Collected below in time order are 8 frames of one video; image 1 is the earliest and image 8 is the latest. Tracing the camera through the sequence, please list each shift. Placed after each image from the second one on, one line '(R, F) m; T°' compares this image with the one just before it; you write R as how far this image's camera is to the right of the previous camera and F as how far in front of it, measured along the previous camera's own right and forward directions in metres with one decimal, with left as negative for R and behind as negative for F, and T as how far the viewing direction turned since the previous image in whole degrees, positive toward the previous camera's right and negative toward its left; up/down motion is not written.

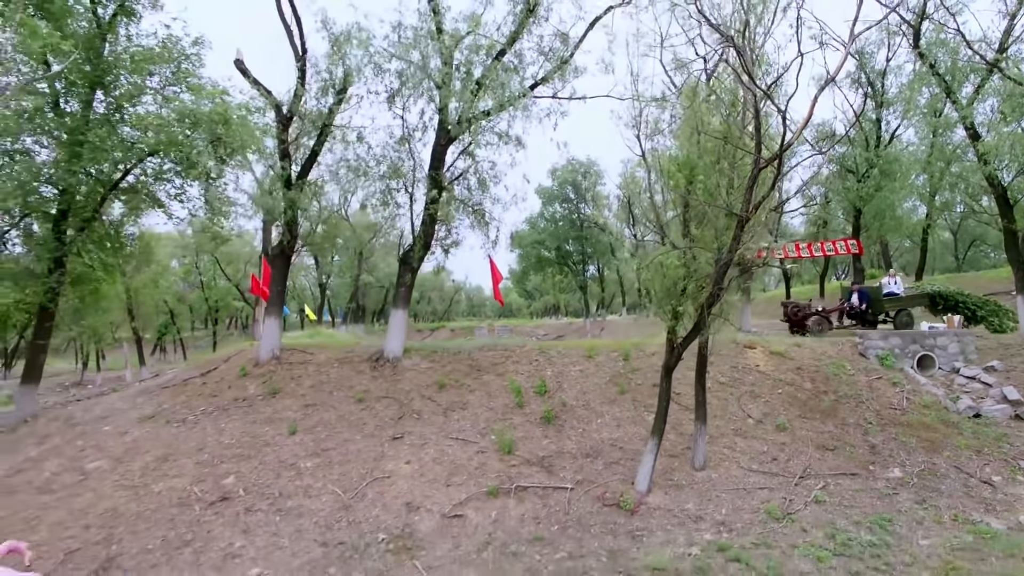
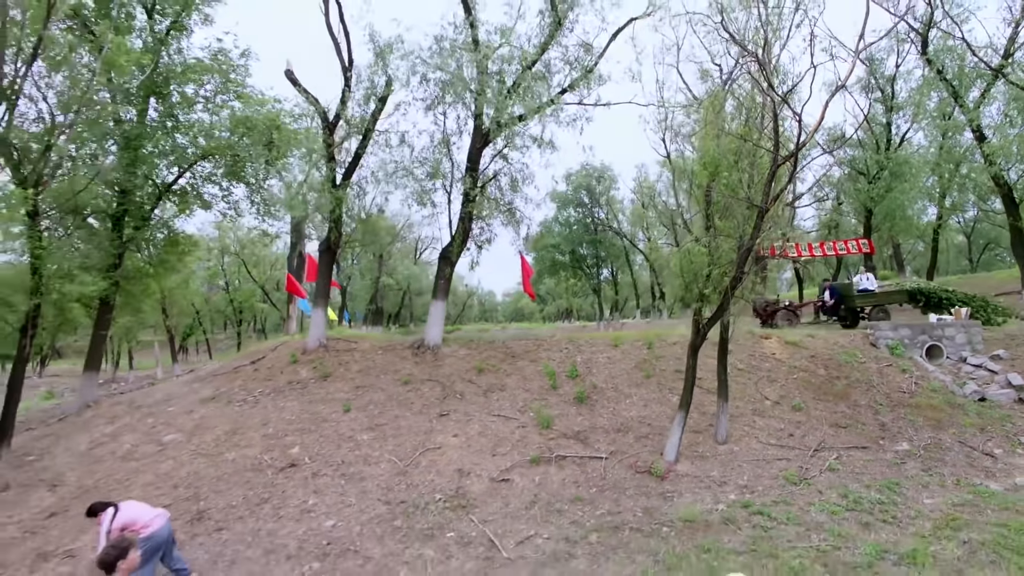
(-0.5, -0.9) m; -1°
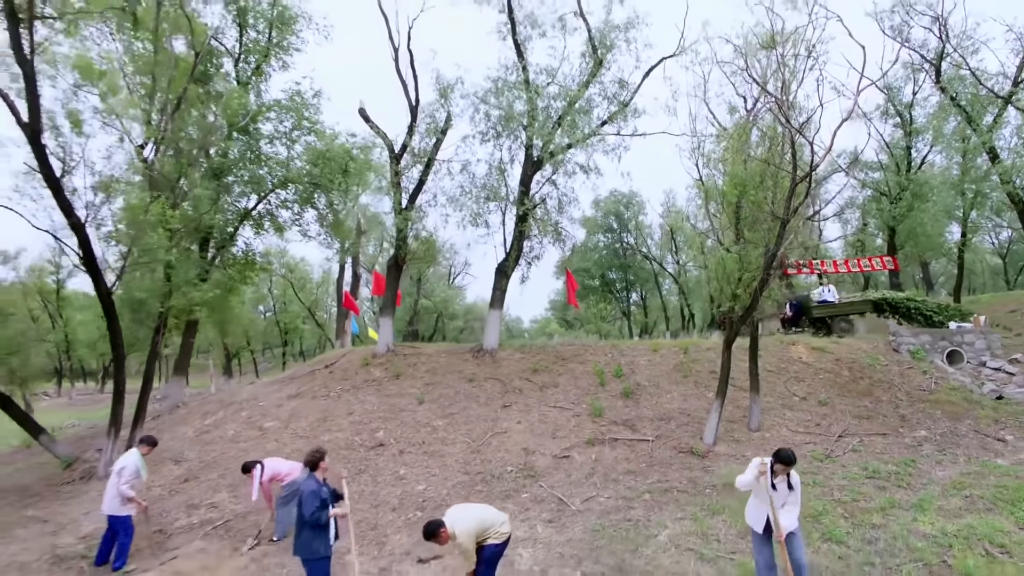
(-0.6, -1.6) m; -2°
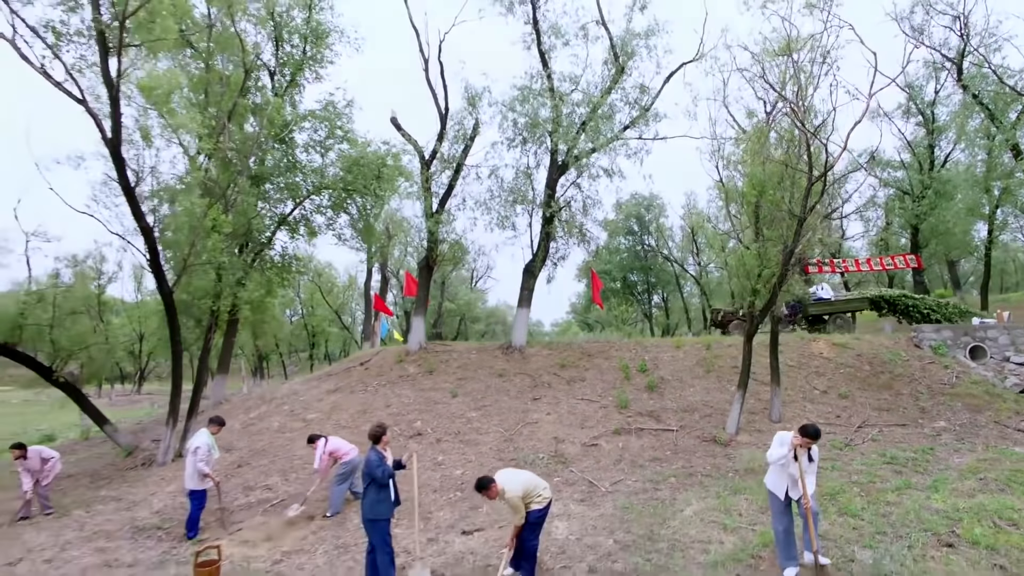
(-0.2, -0.6) m; -2°
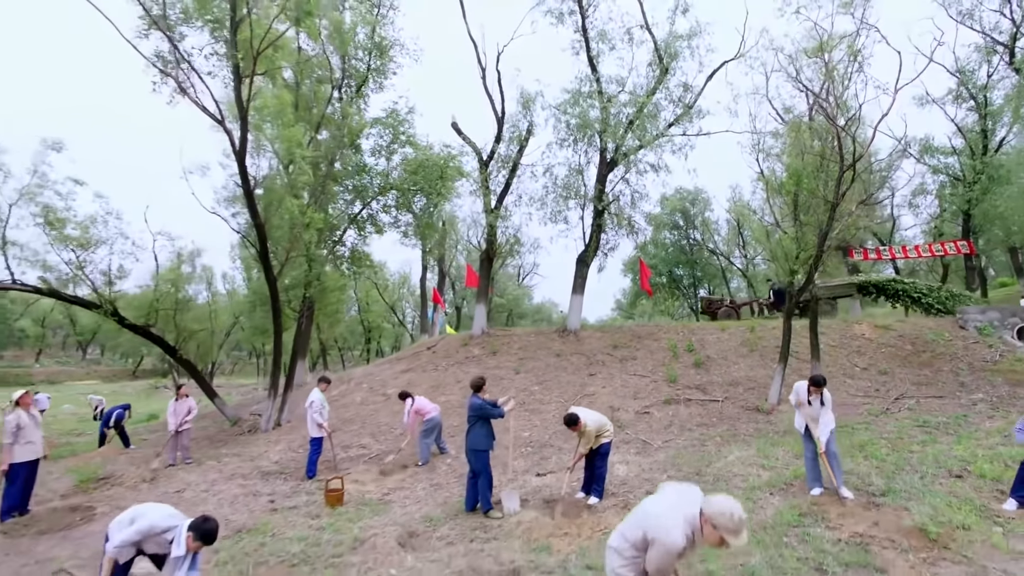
(-0.3, -1.4) m; -4°
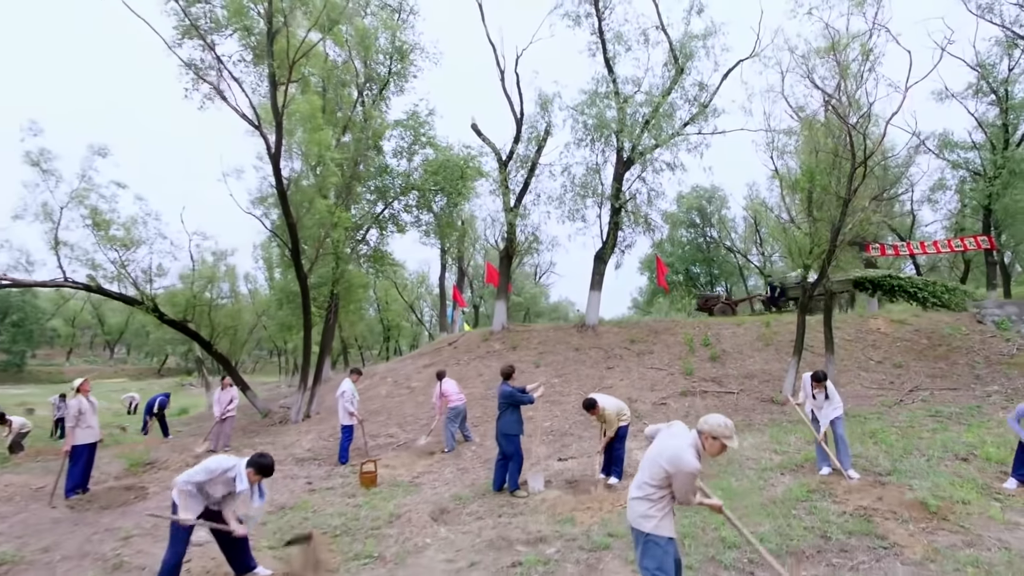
(-0.1, -0.5) m; -2°
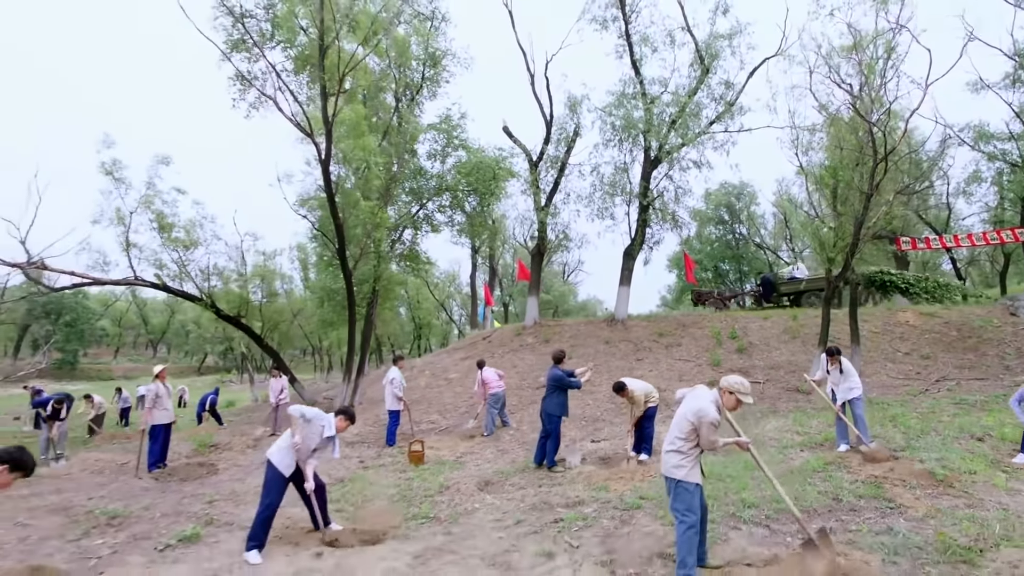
(-0.1, -0.7) m; -3°
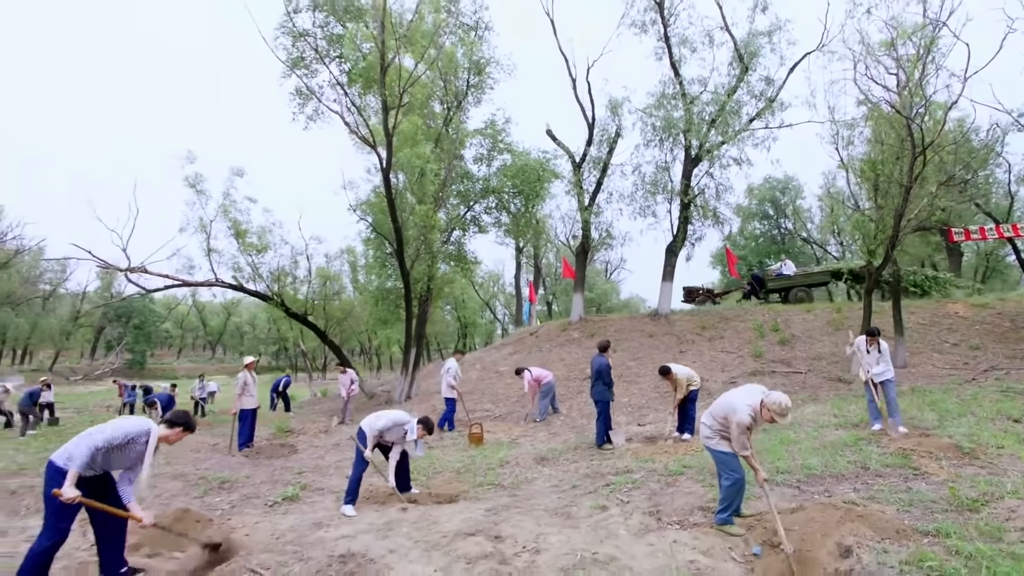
(-0.1, -0.8) m; -4°
